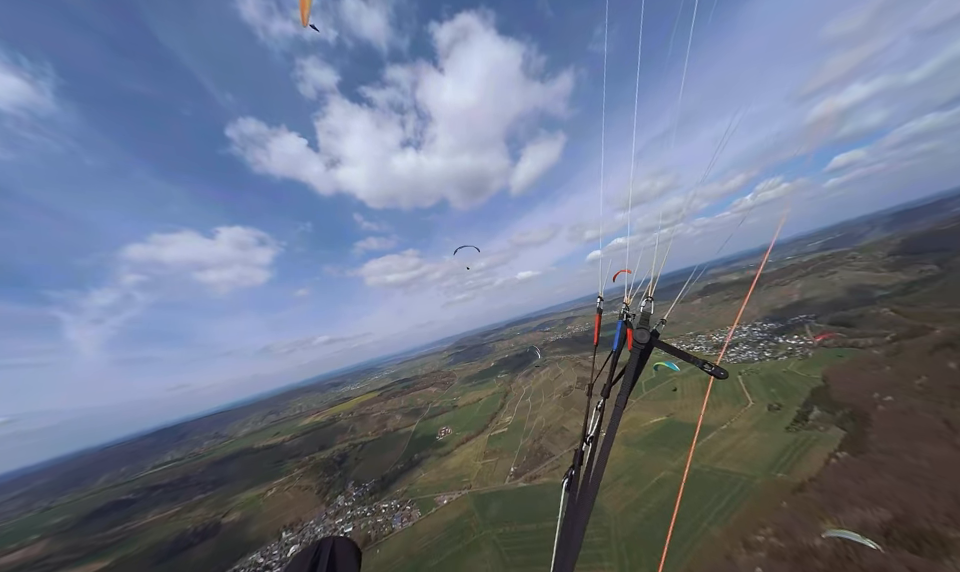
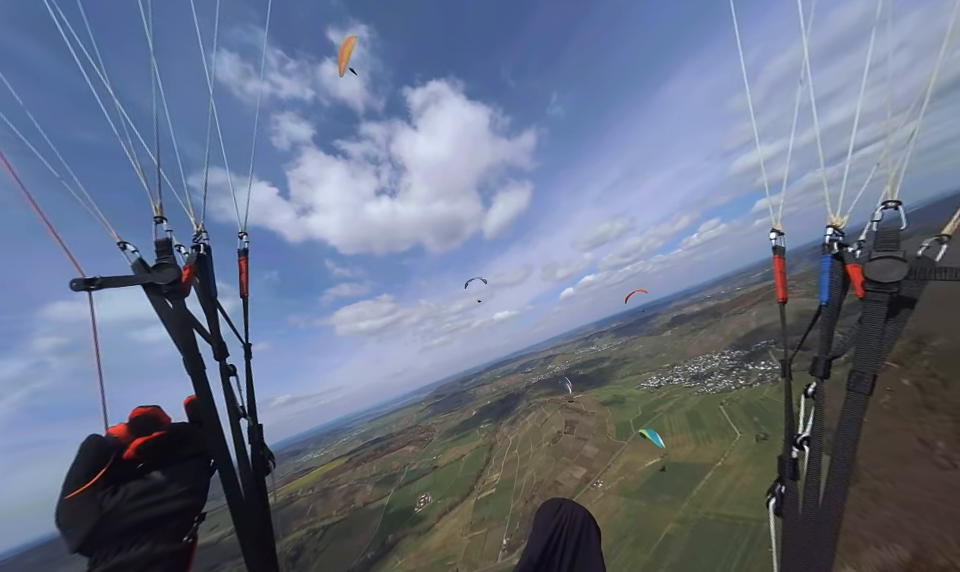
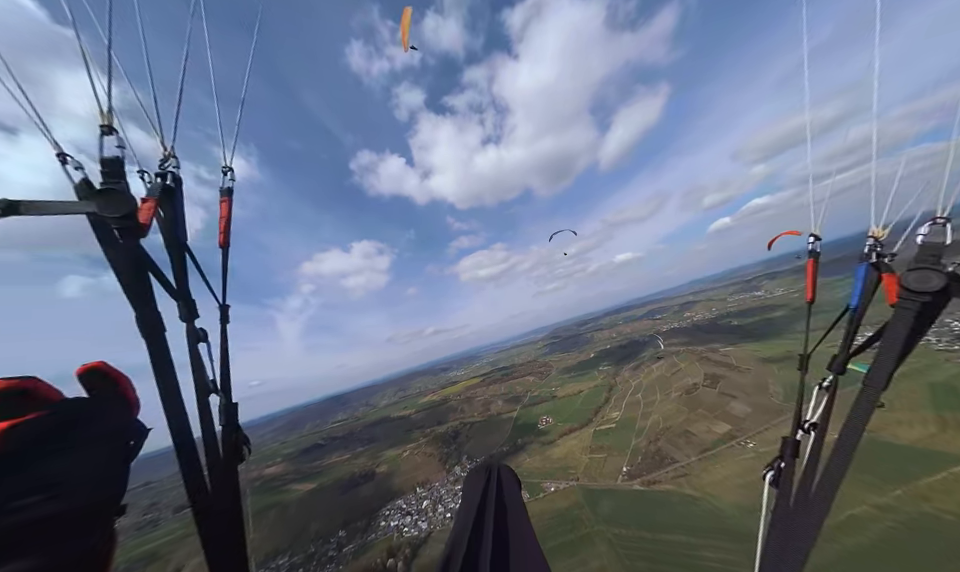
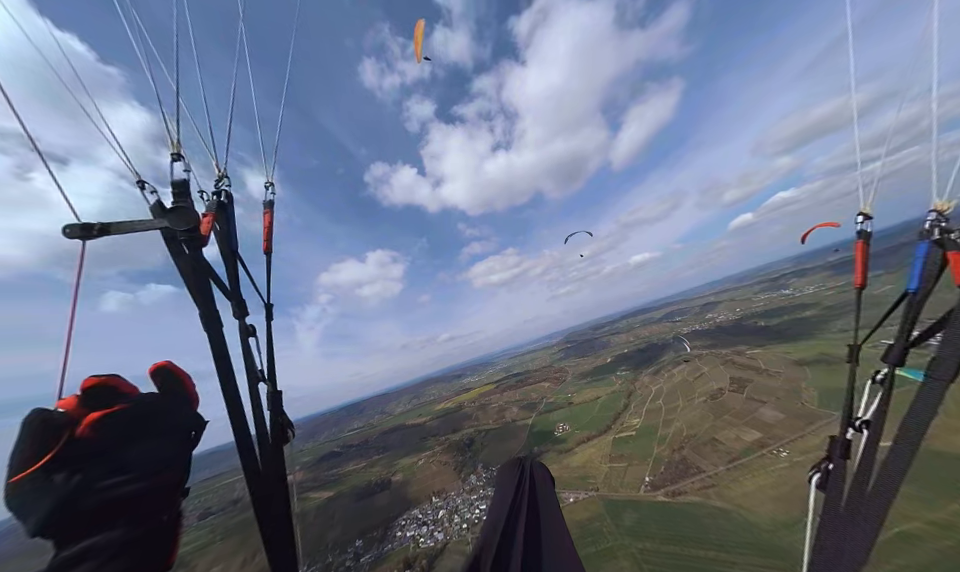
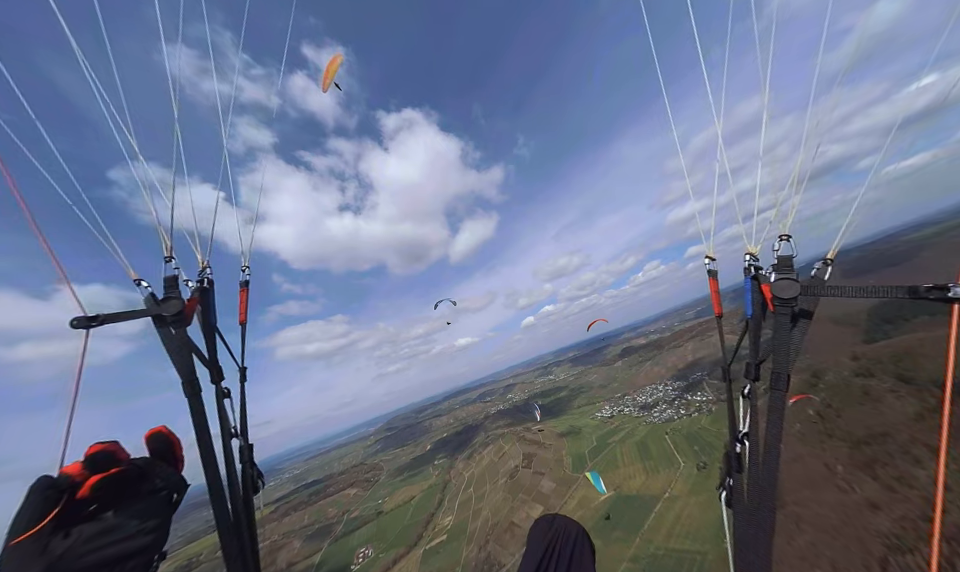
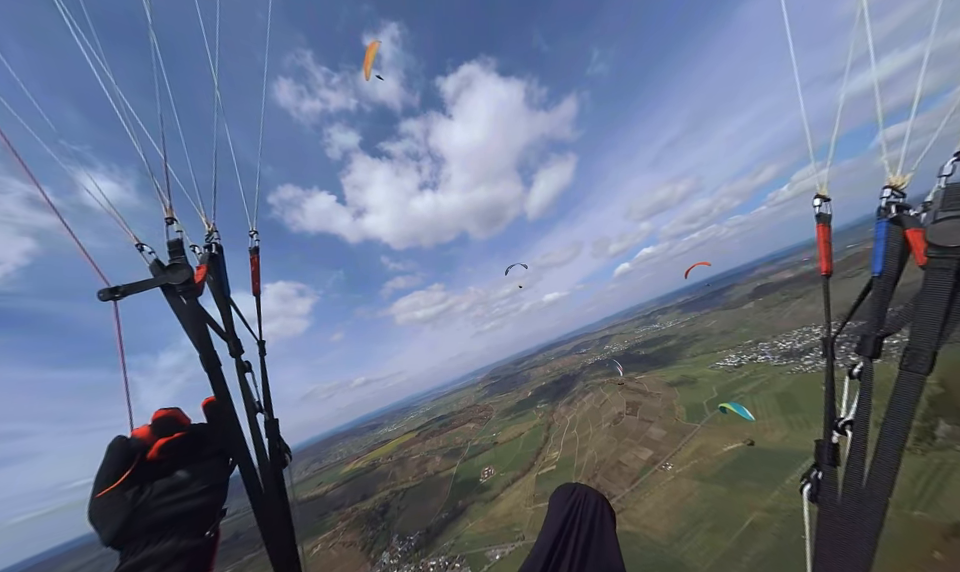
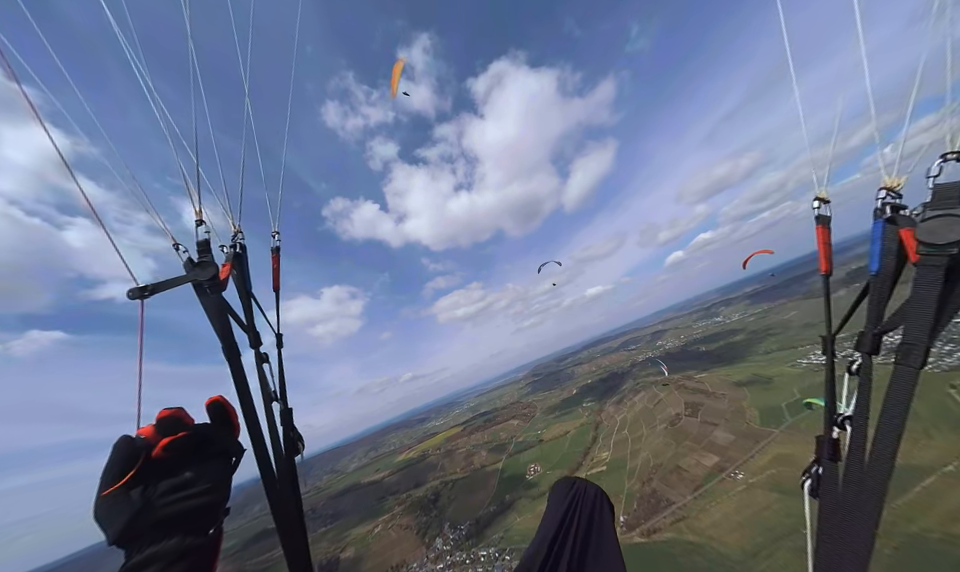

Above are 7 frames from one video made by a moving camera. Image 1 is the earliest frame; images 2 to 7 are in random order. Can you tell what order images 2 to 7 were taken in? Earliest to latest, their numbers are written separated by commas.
3, 4, 7, 6, 2, 5
